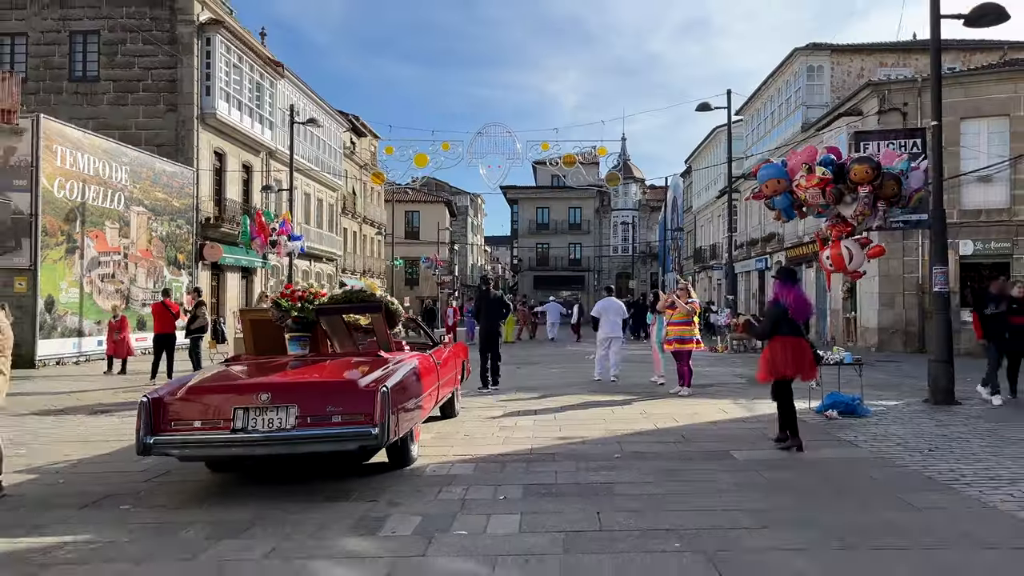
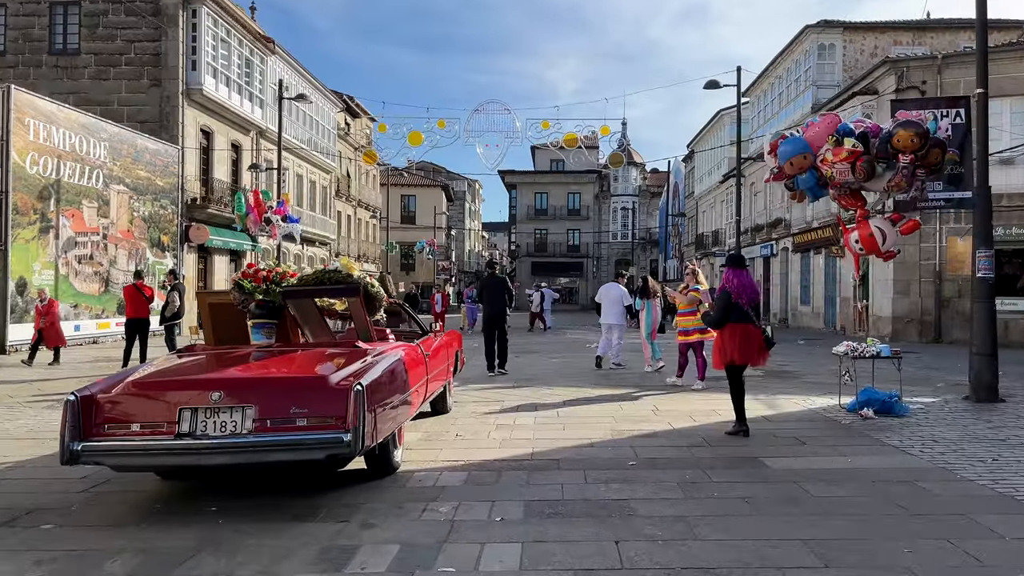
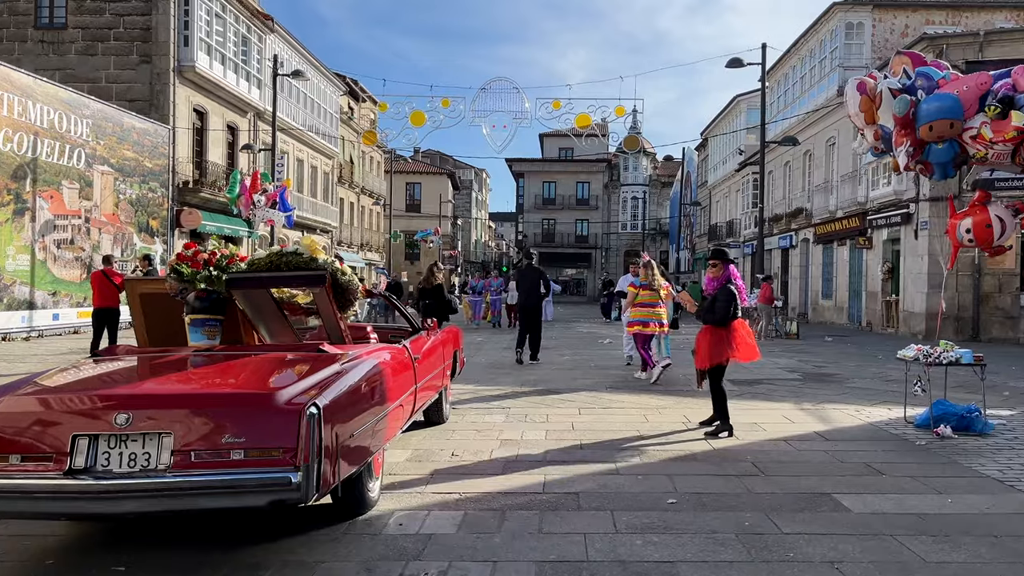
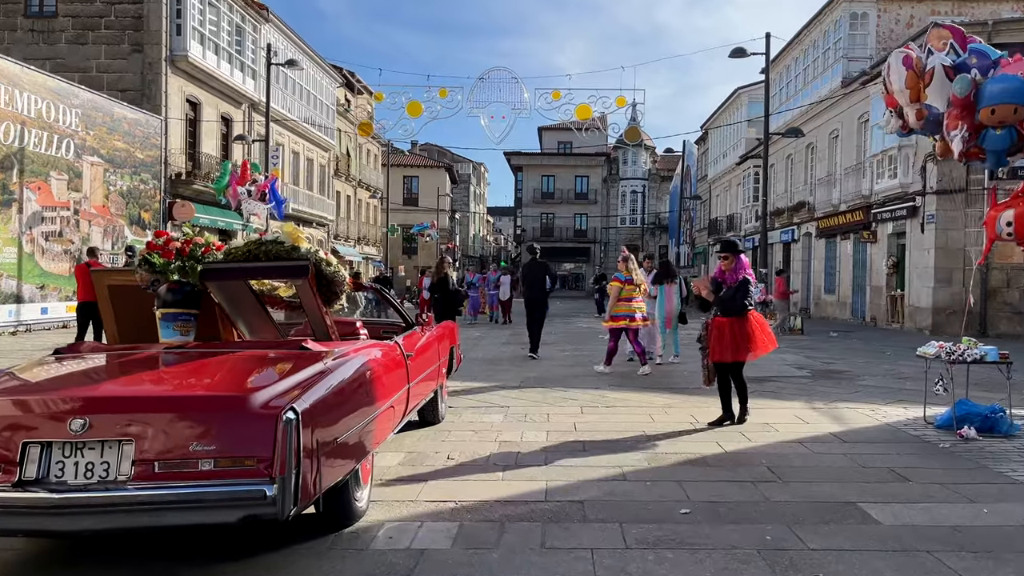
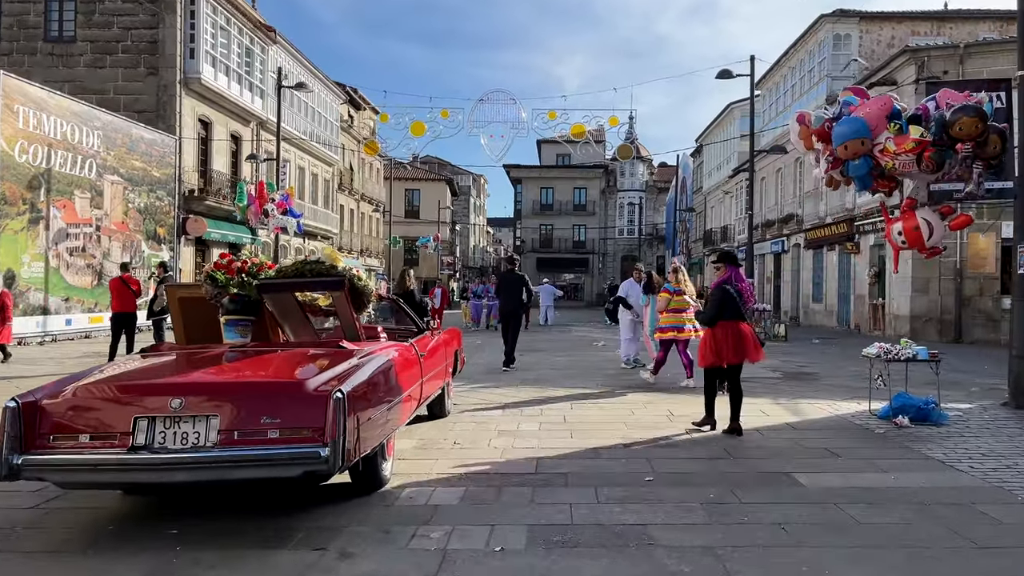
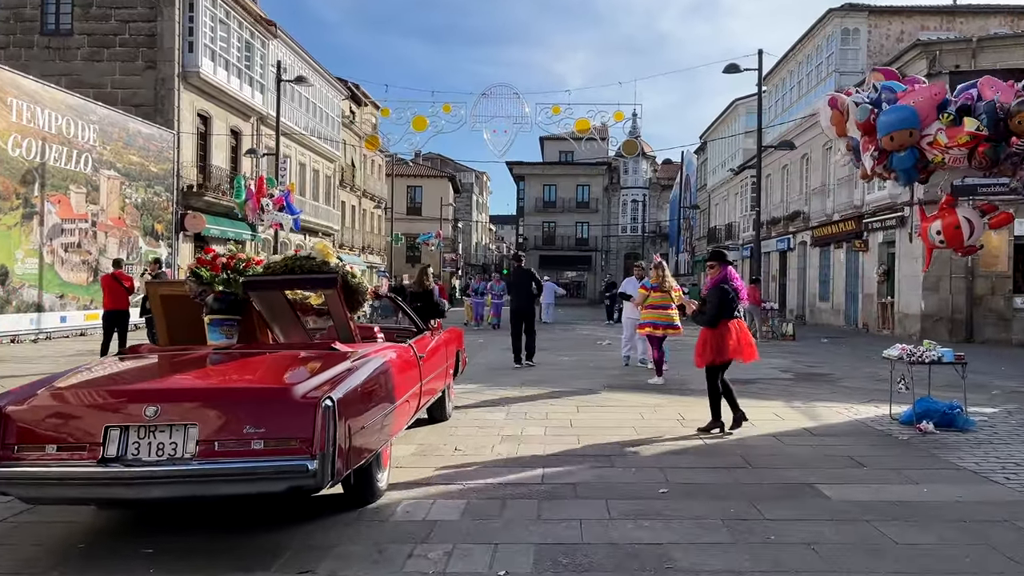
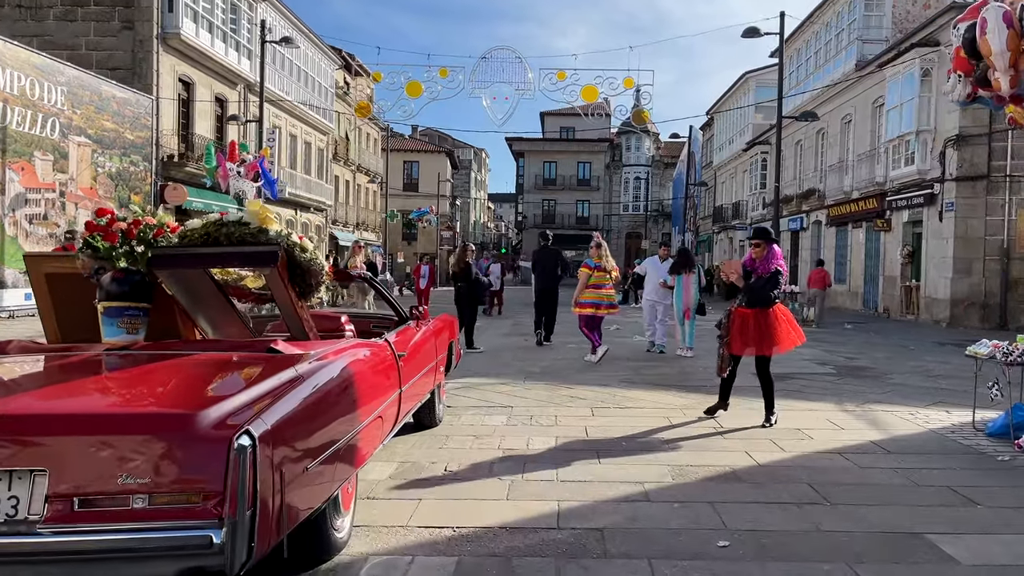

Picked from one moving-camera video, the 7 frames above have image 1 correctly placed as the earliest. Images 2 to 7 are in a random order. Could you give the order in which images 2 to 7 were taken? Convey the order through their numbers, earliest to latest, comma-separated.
2, 5, 6, 3, 4, 7
